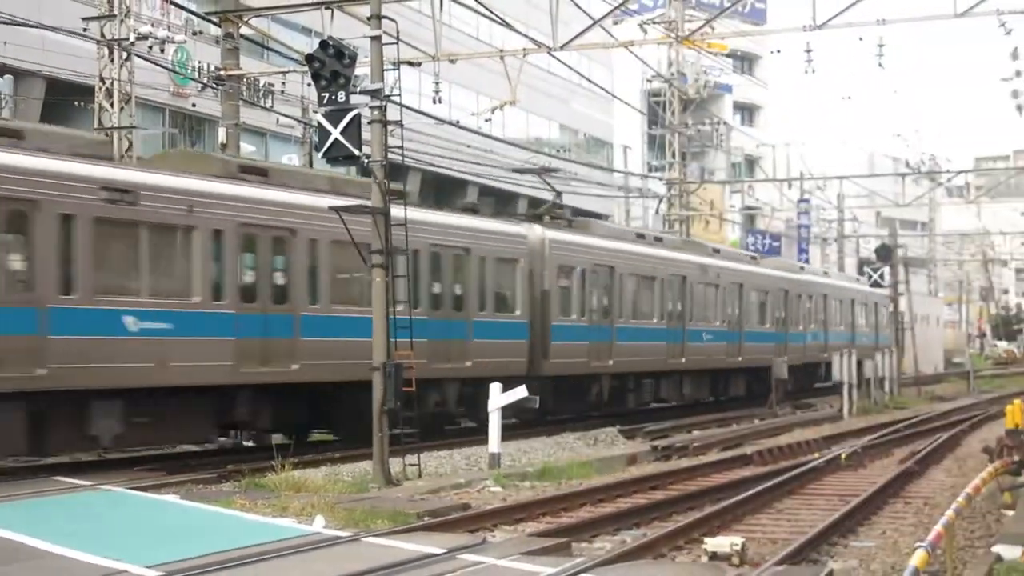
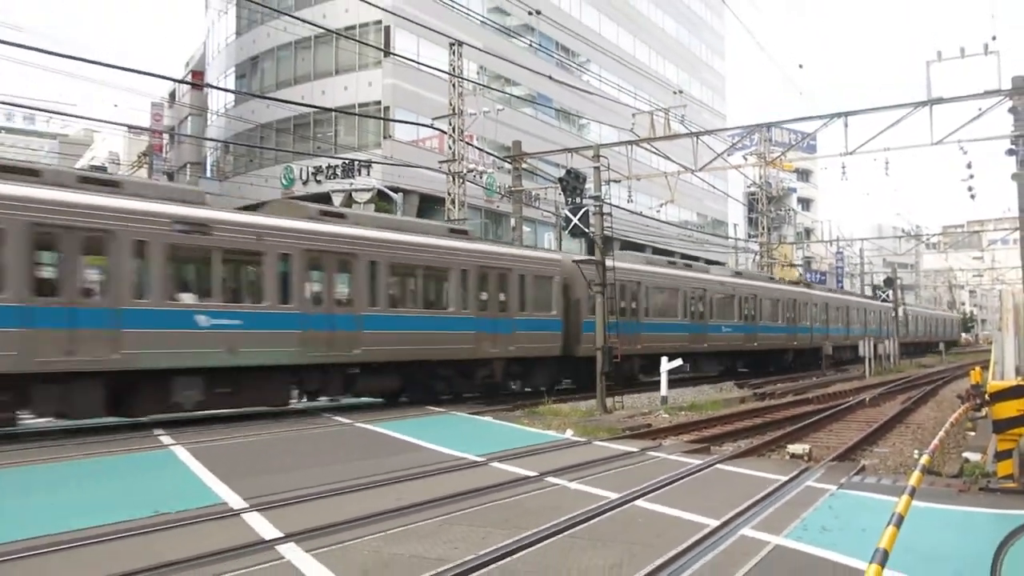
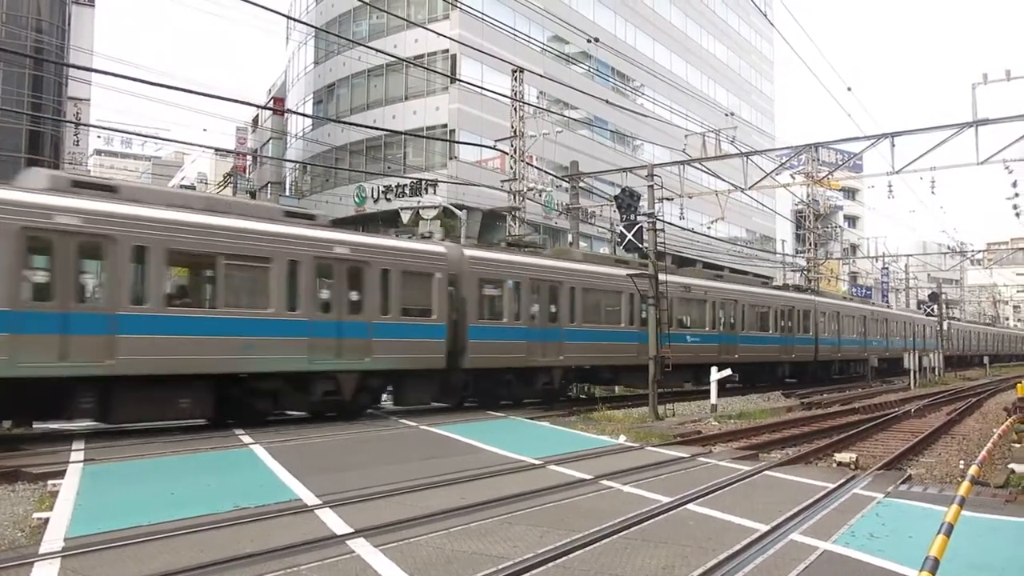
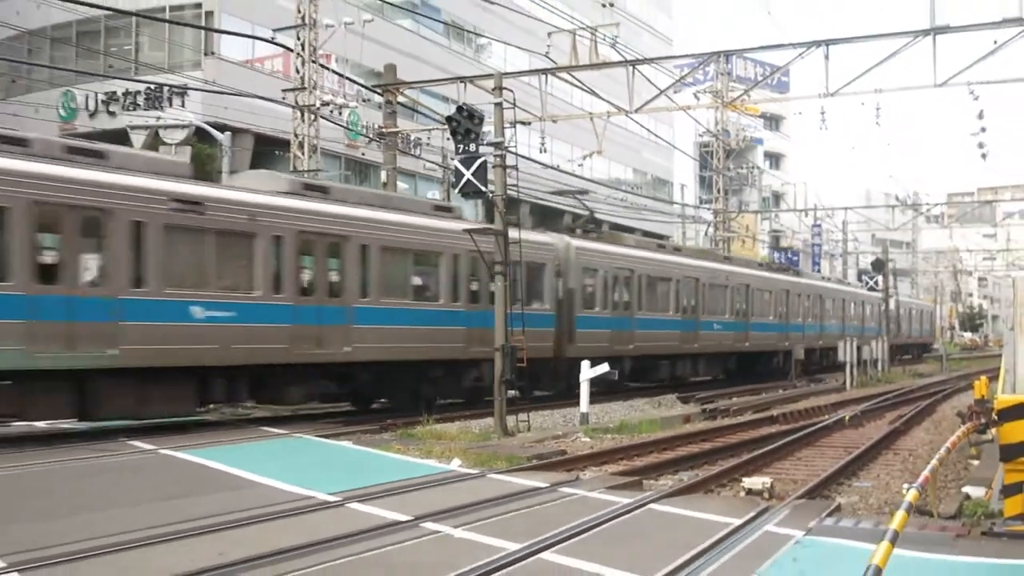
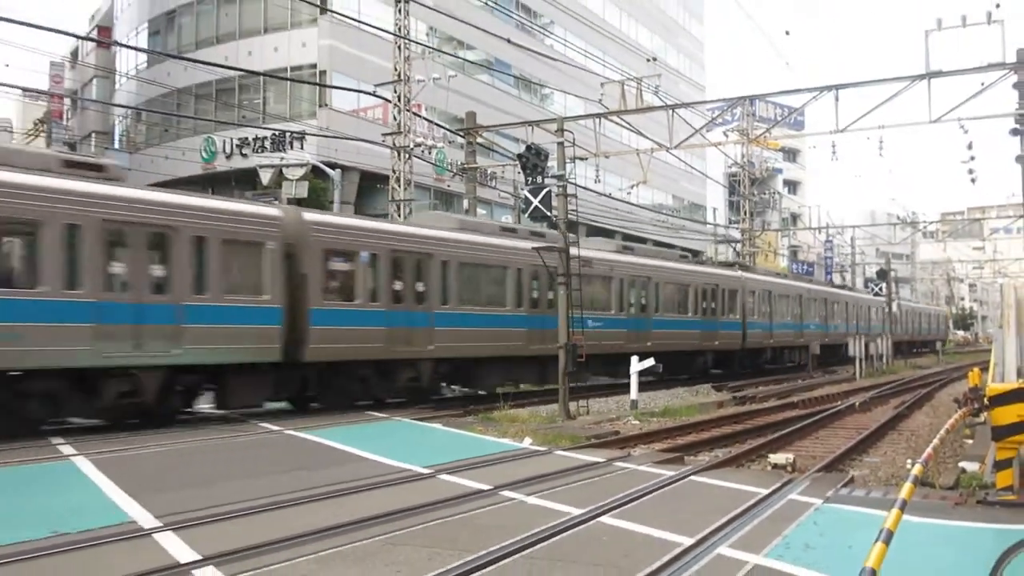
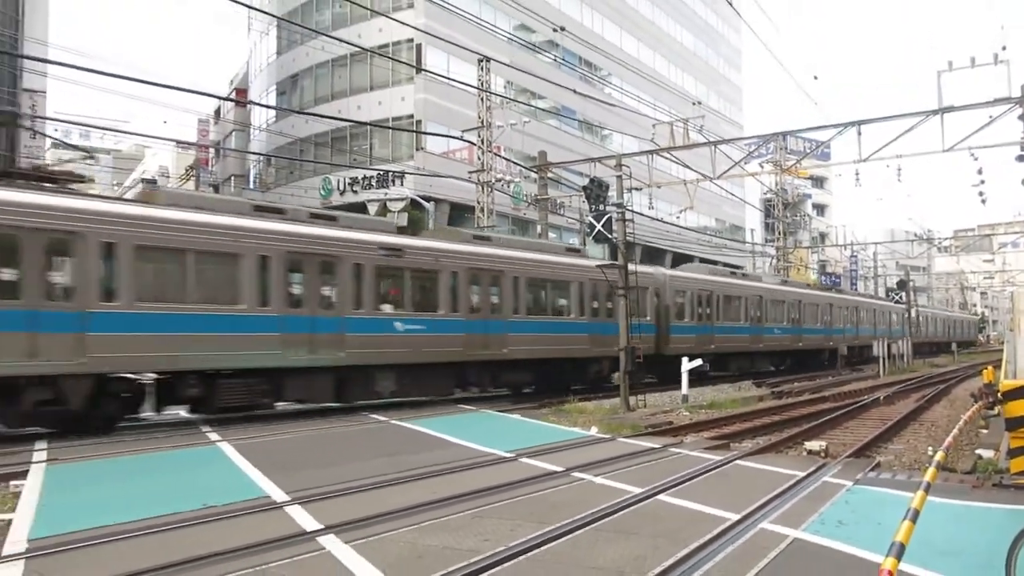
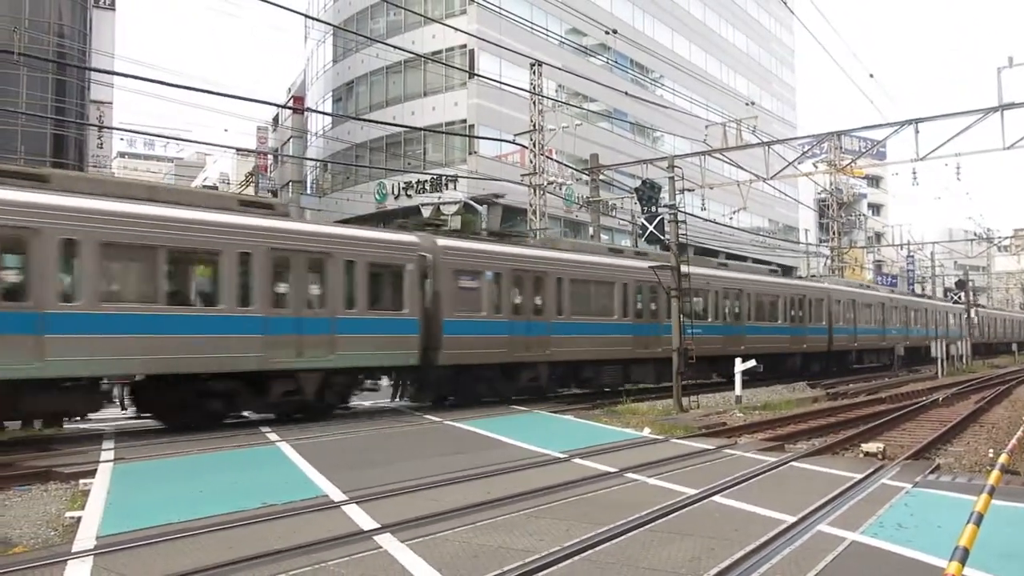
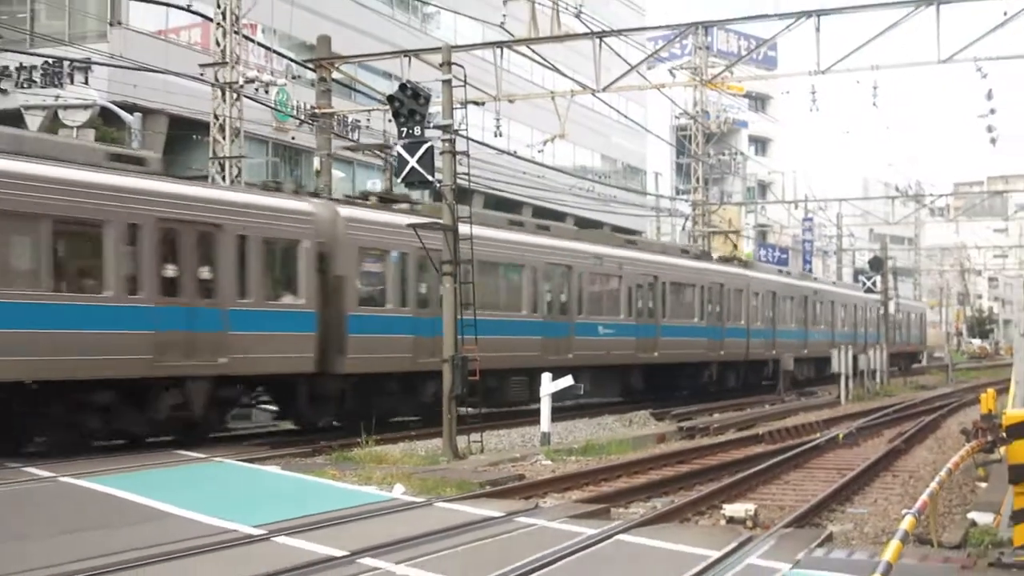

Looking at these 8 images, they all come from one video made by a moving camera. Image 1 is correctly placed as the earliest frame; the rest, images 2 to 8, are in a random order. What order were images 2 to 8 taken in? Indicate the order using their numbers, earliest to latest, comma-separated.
8, 4, 5, 2, 6, 7, 3
